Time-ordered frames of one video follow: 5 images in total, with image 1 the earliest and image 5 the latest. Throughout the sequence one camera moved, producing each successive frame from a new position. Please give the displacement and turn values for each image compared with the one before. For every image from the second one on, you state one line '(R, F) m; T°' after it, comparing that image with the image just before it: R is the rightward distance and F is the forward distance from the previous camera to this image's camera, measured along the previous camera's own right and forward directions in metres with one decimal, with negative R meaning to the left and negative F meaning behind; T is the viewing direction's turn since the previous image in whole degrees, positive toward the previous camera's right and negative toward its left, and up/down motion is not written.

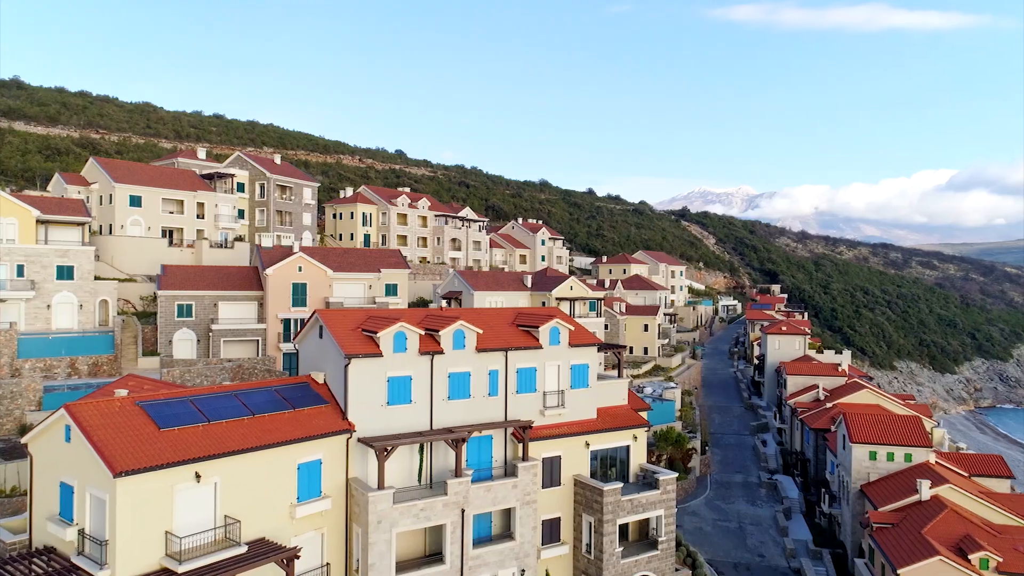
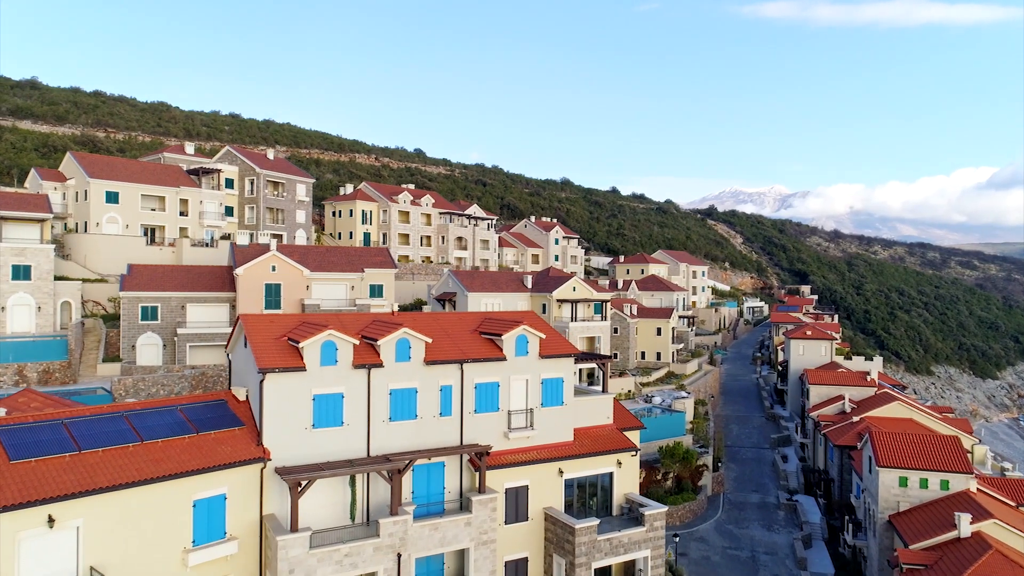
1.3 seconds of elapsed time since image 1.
(+1.9, +3.3) m; -2°
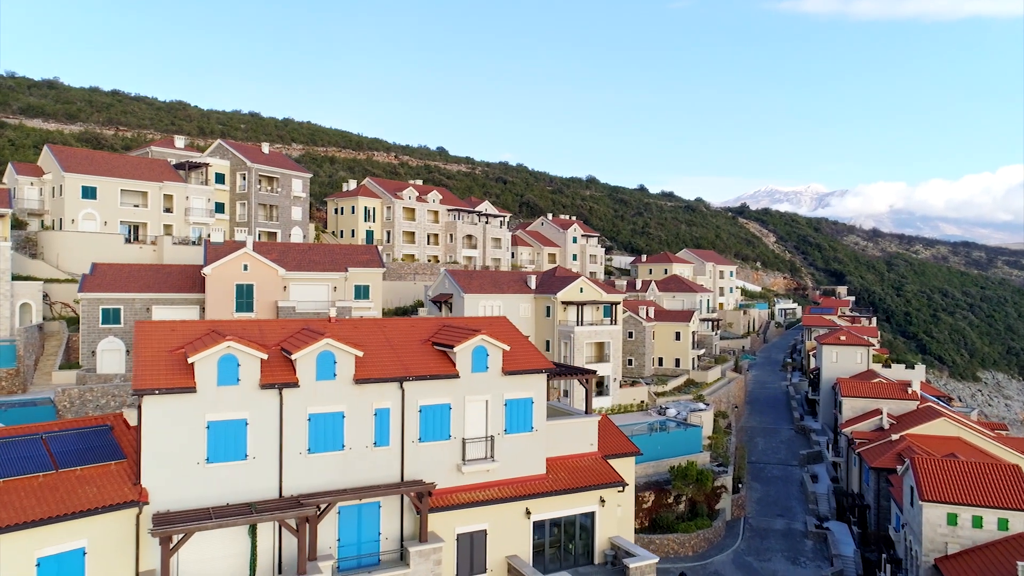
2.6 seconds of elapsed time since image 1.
(+1.7, +3.5) m; -3°
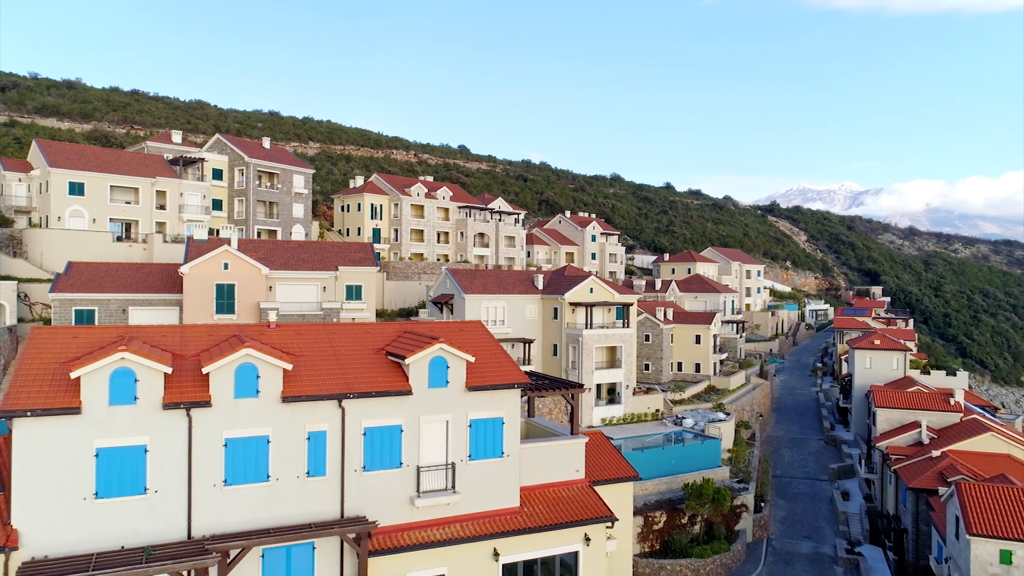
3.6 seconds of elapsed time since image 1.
(+1.2, +2.6) m; -2°
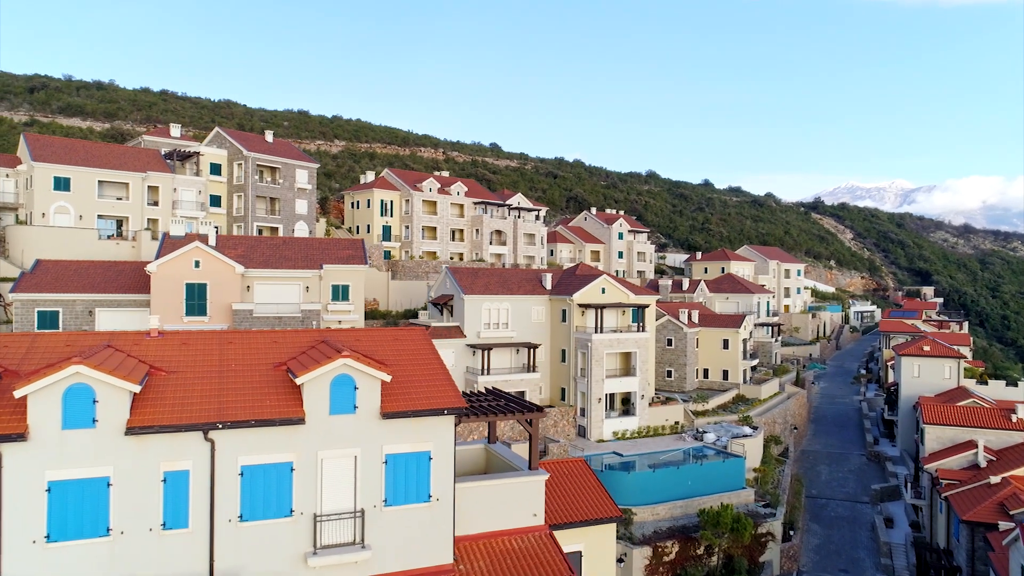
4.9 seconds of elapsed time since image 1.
(+1.8, +3.1) m; -3°
